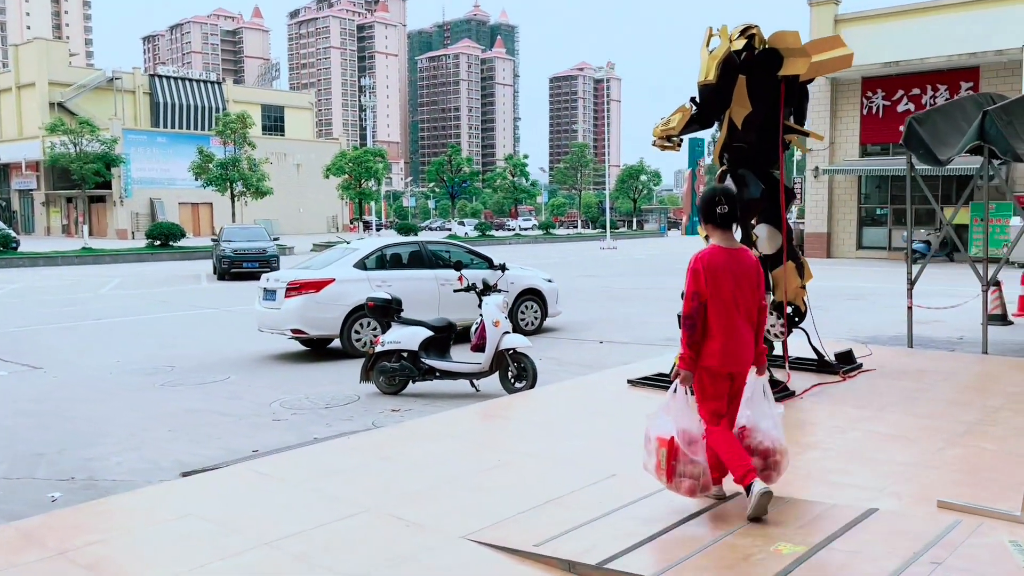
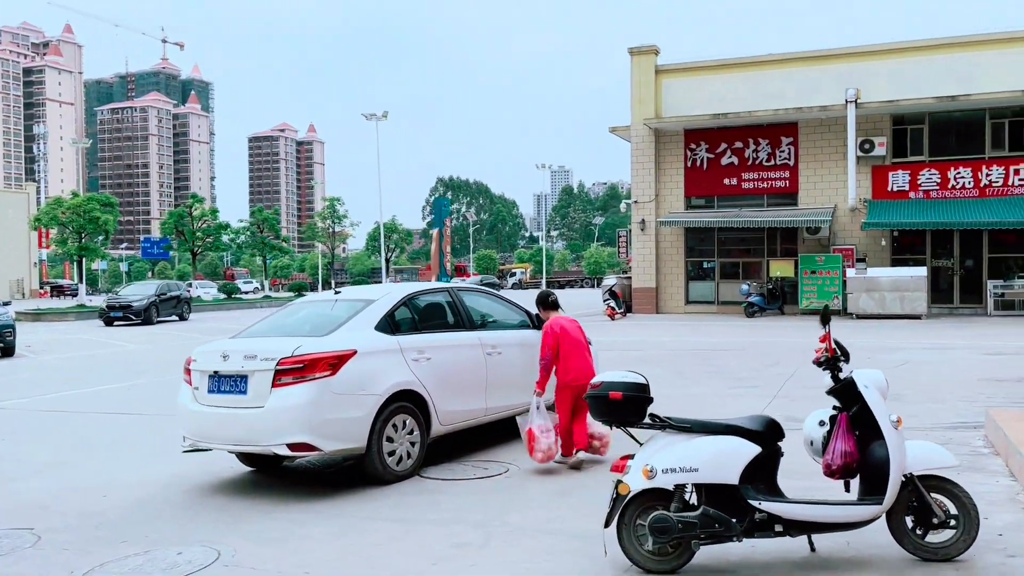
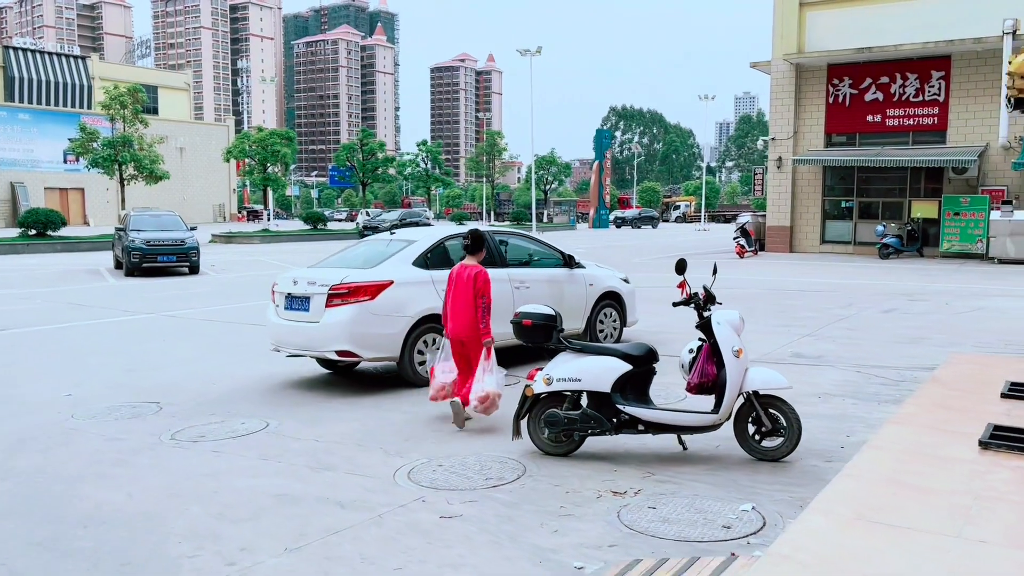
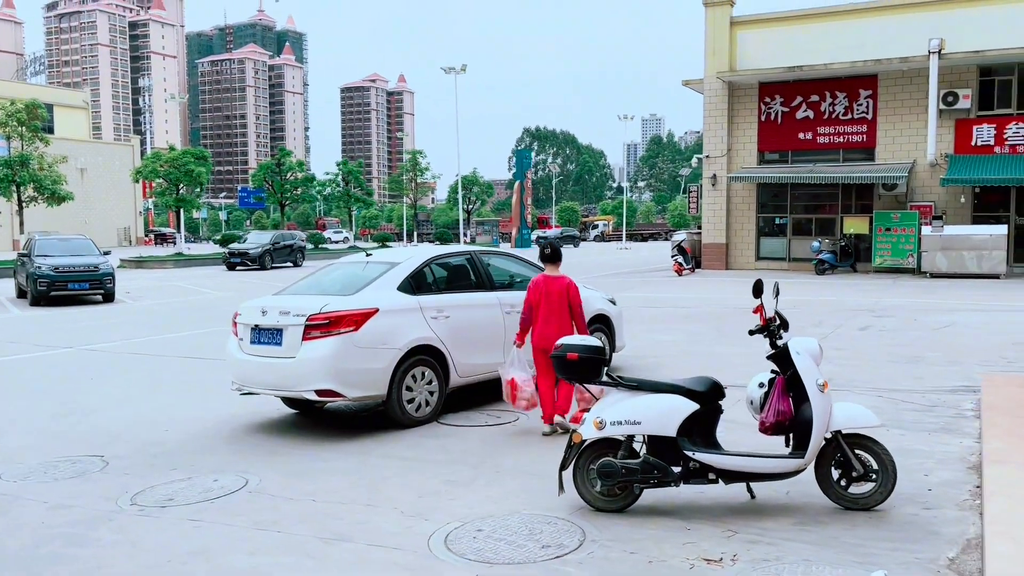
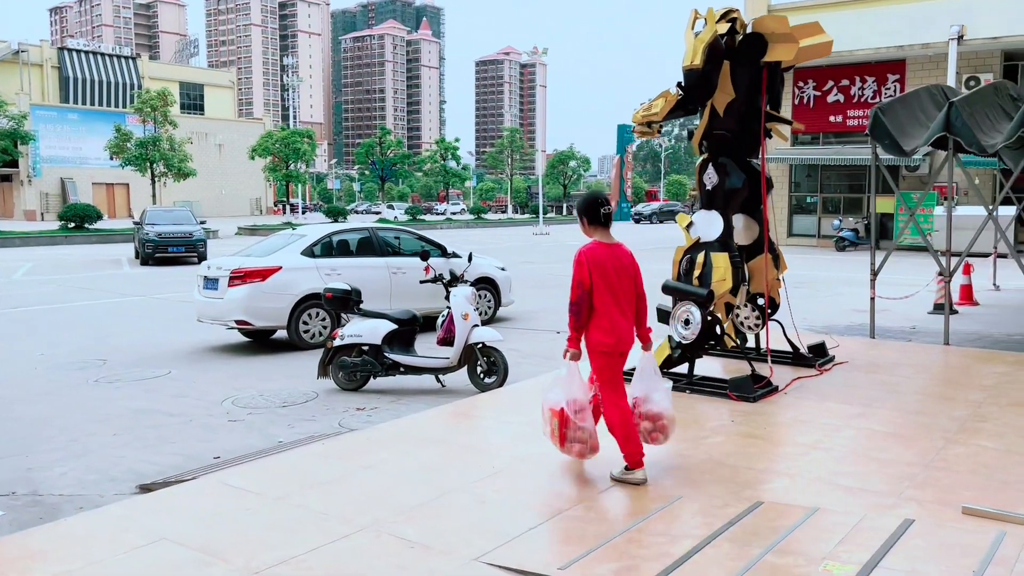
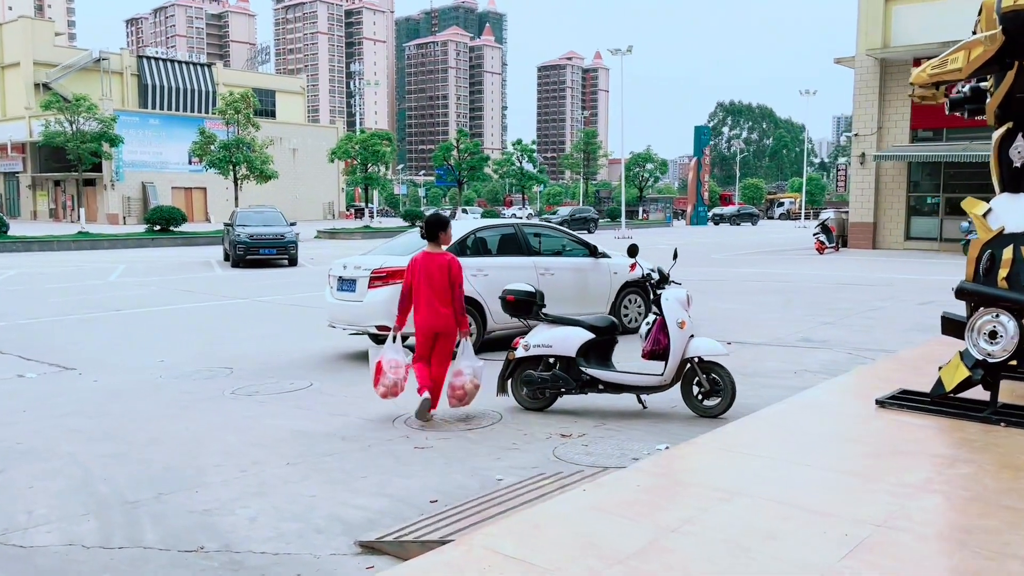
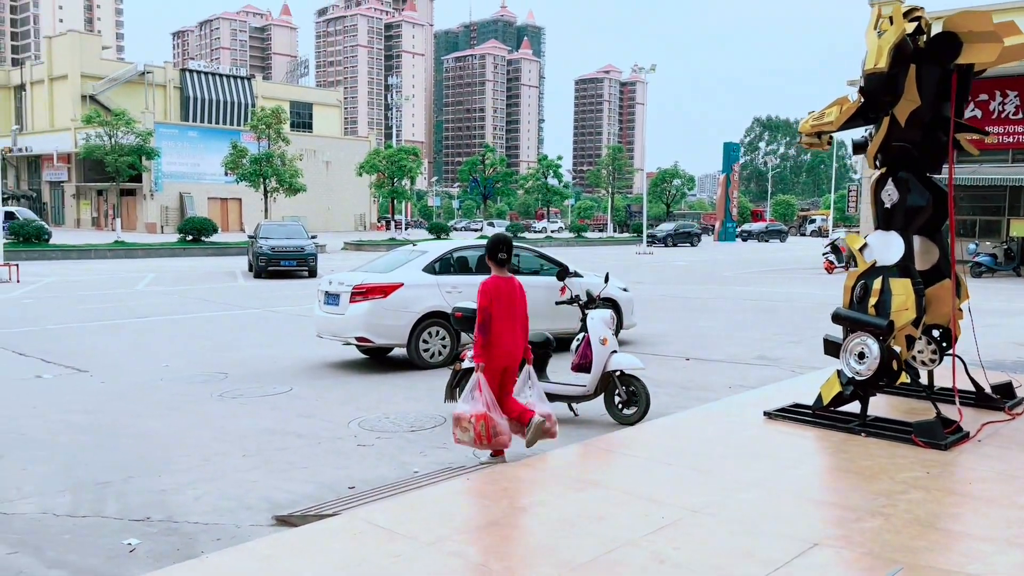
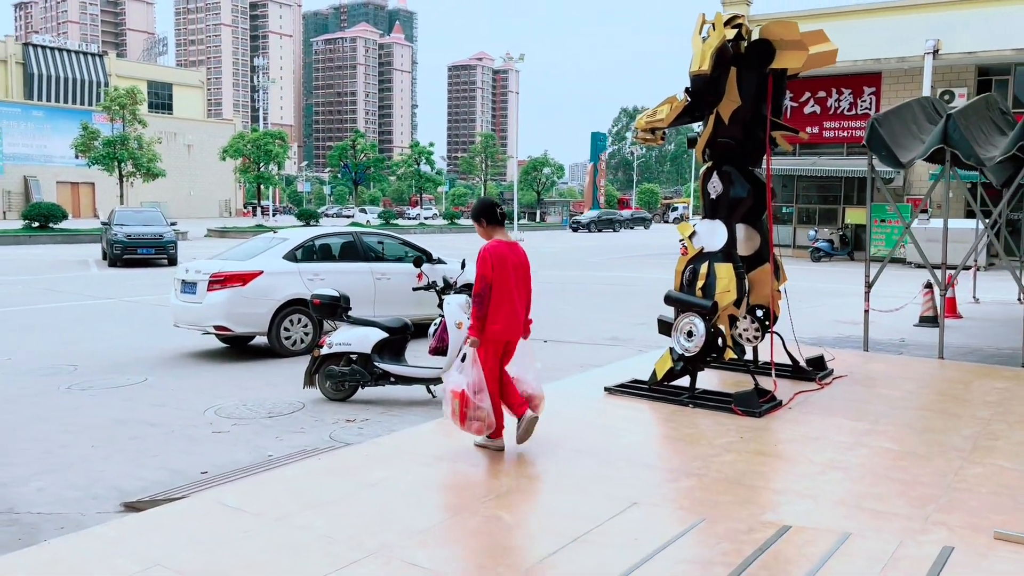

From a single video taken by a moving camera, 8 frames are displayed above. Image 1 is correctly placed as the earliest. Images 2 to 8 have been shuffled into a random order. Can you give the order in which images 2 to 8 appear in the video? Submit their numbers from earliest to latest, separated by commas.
5, 8, 7, 6, 3, 4, 2
